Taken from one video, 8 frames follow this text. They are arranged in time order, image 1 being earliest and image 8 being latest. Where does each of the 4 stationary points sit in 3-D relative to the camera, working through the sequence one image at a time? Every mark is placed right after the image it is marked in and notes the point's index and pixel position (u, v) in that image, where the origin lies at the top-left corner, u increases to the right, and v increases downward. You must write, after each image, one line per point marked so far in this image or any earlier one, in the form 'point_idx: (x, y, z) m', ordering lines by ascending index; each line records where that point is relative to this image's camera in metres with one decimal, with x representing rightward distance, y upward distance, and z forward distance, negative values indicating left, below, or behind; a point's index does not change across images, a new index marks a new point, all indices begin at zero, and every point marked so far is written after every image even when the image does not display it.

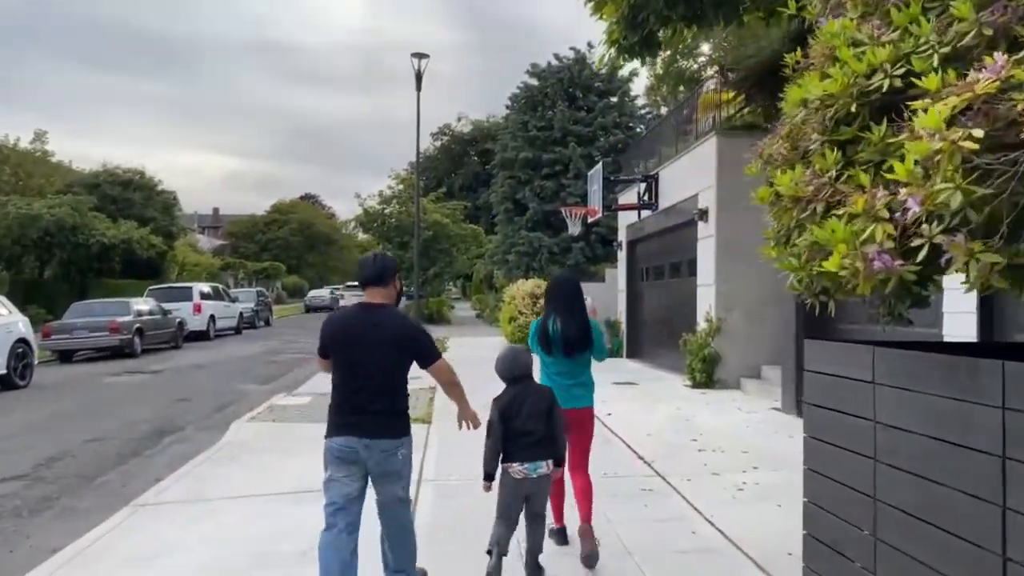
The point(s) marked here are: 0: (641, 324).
0: (+2.9, -0.8, +18.4) m
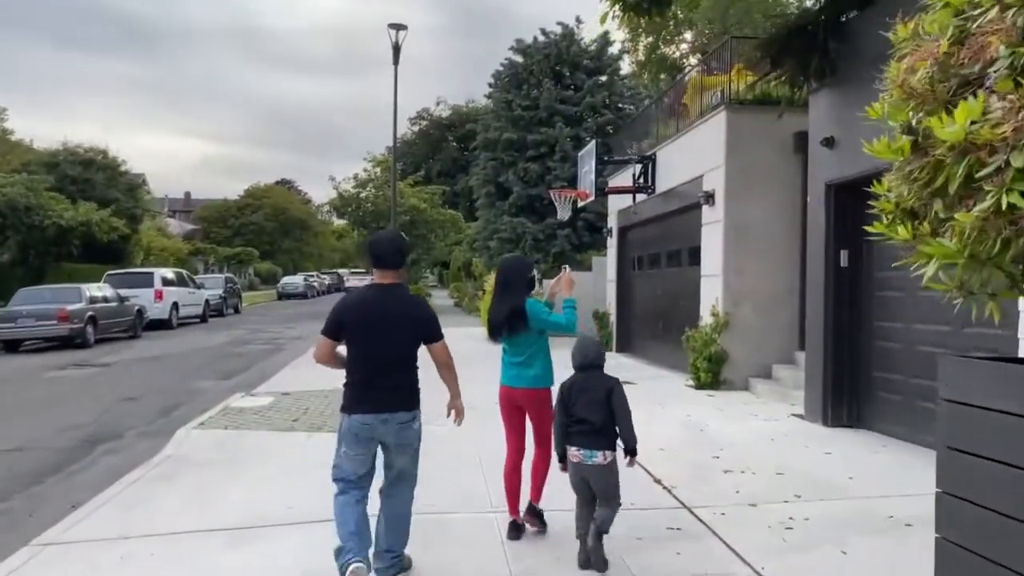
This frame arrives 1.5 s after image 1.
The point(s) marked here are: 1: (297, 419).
0: (+2.5, -0.6, +17.3) m
1: (-2.4, -1.5, +9.1) m
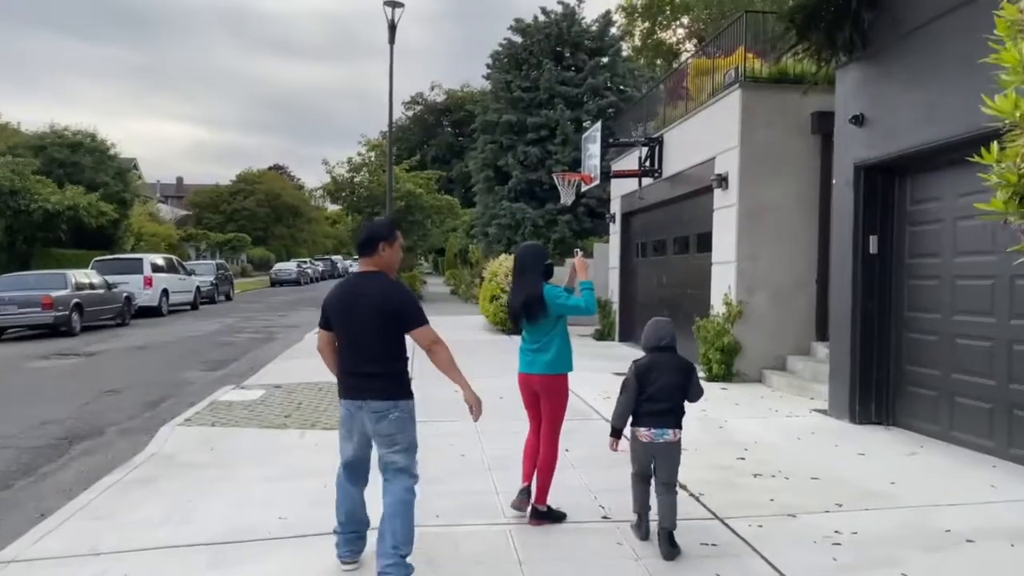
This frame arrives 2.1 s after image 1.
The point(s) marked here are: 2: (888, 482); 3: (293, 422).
0: (+2.5, -0.3, +16.7) m
1: (-2.4, -1.3, +8.6) m
2: (+2.7, -1.4, +5.8) m
3: (-2.2, -1.4, +8.2) m
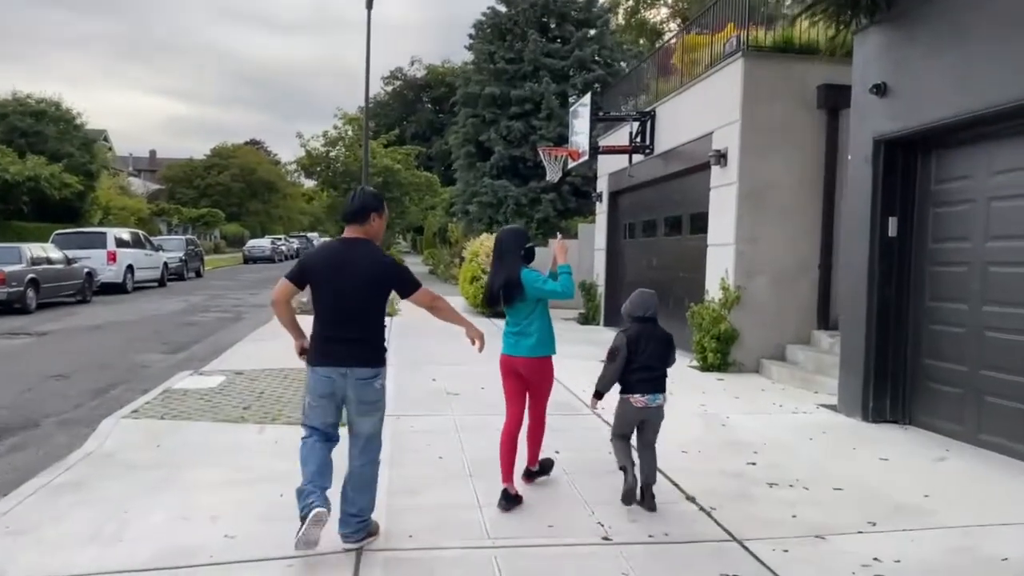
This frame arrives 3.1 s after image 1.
0: (+2.2, 0.0, +16.0) m
1: (-2.5, -1.1, +7.8) m
2: (+2.6, -1.3, +5.1) m
3: (-2.4, -1.2, +7.4) m
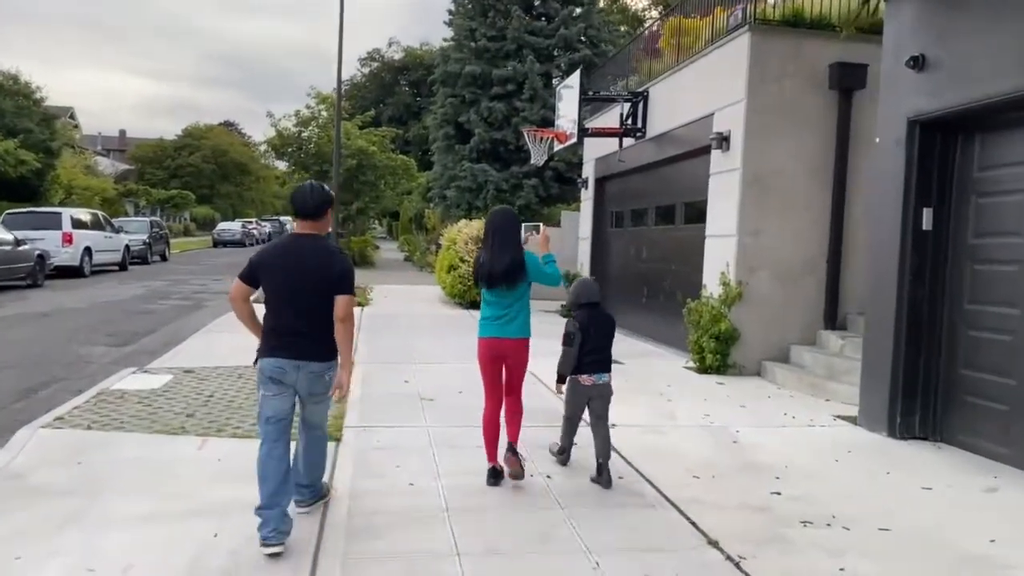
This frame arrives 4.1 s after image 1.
0: (+1.8, +0.2, +15.2) m
1: (-2.7, -1.1, +6.8) m
2: (+2.5, -1.3, +4.3) m
3: (-2.5, -1.1, +6.5) m
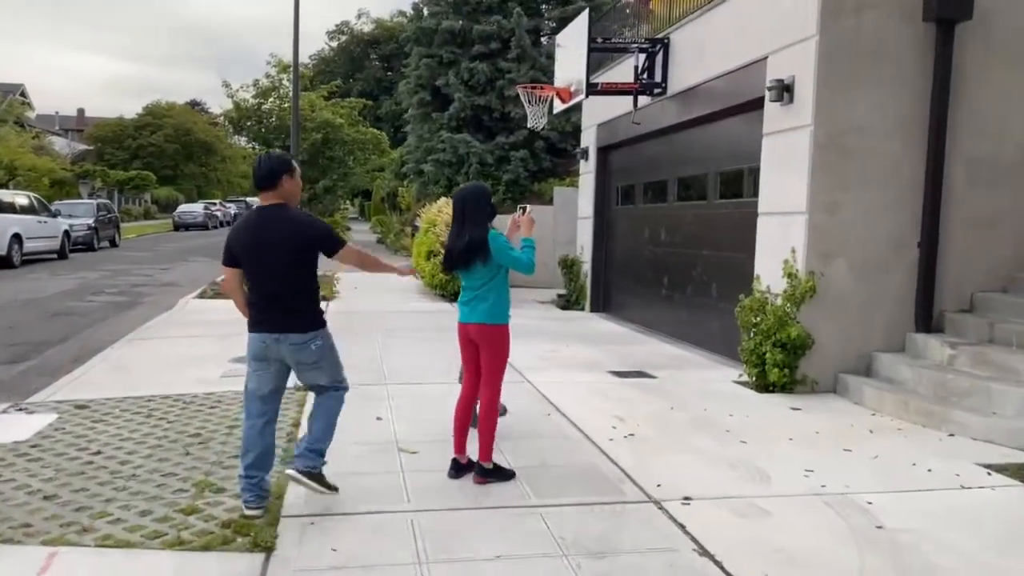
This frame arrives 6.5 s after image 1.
0: (+1.7, +0.4, +13.0) m
1: (-2.5, -1.1, +4.5) m
2: (+2.7, -1.4, +2.2) m
3: (-2.4, -1.2, +4.2) m
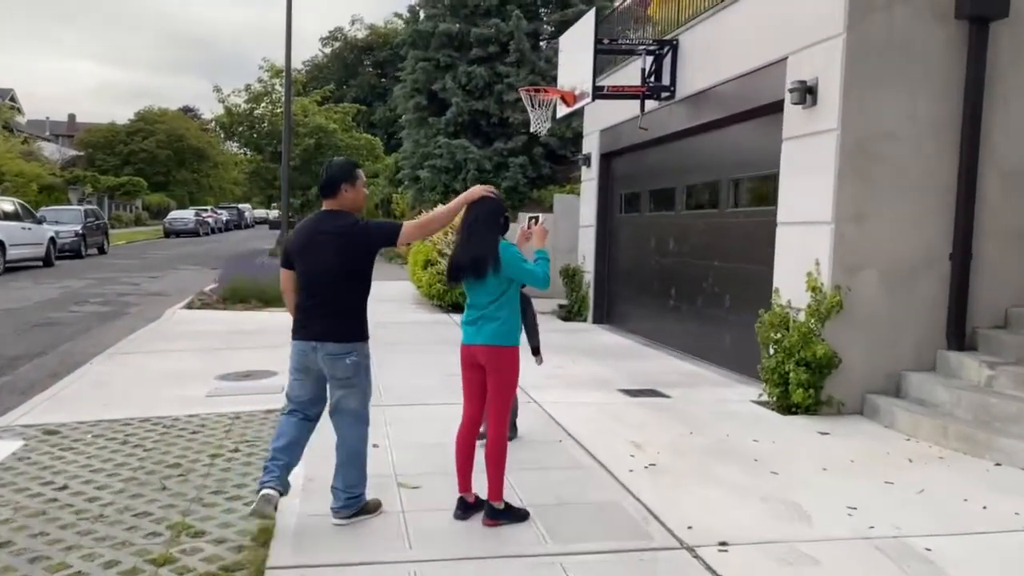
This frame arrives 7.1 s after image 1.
0: (+1.7, +0.2, +12.5) m
1: (-2.5, -1.2, +4.0) m
2: (+2.8, -1.5, +1.7) m
3: (-2.3, -1.3, +3.7) m
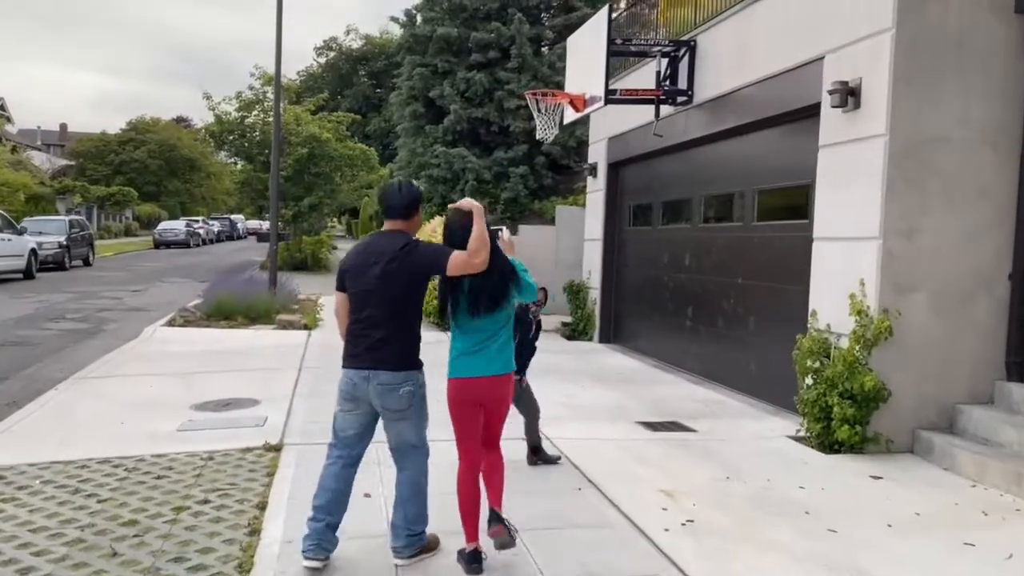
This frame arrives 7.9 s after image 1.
0: (+1.7, -0.1, +11.8) m
1: (-2.4, -1.3, +3.3) m
2: (+2.9, -1.6, +1.0) m
3: (-2.2, -1.4, +2.9) m
